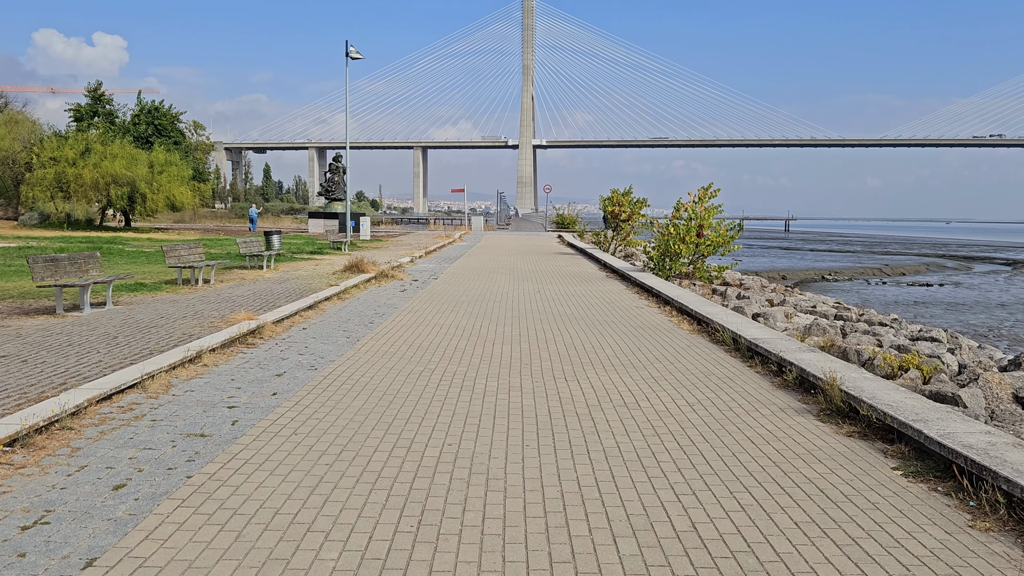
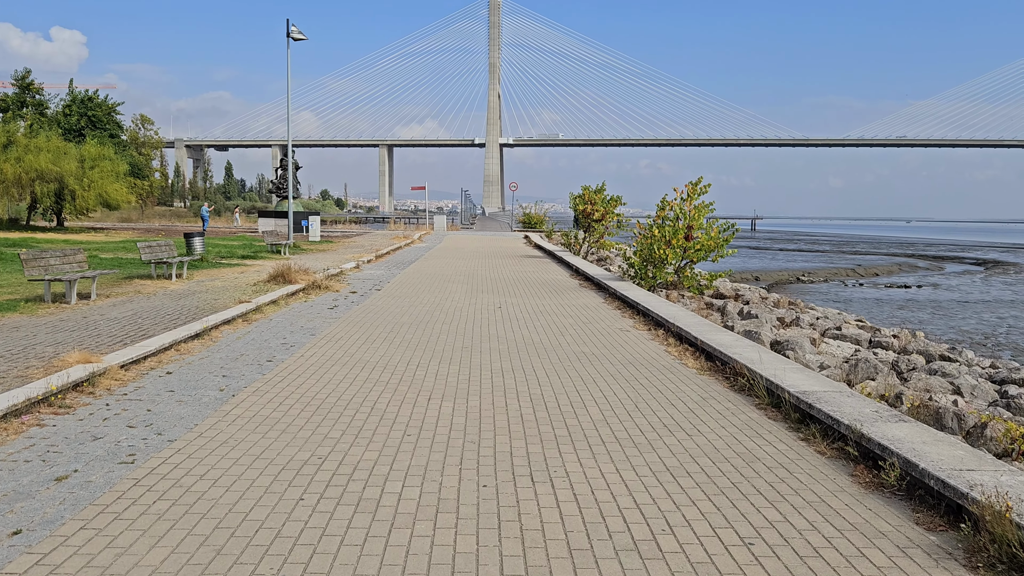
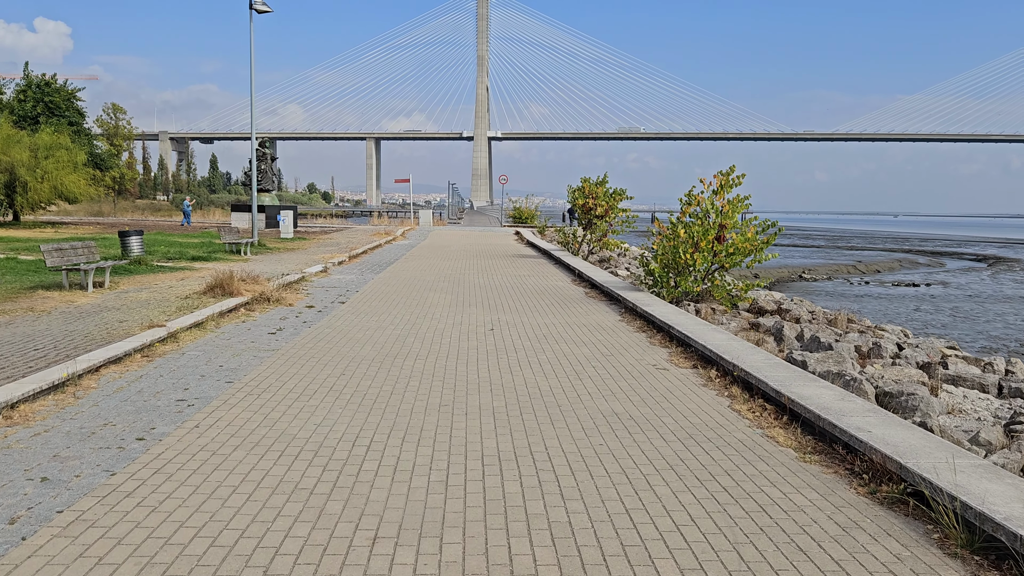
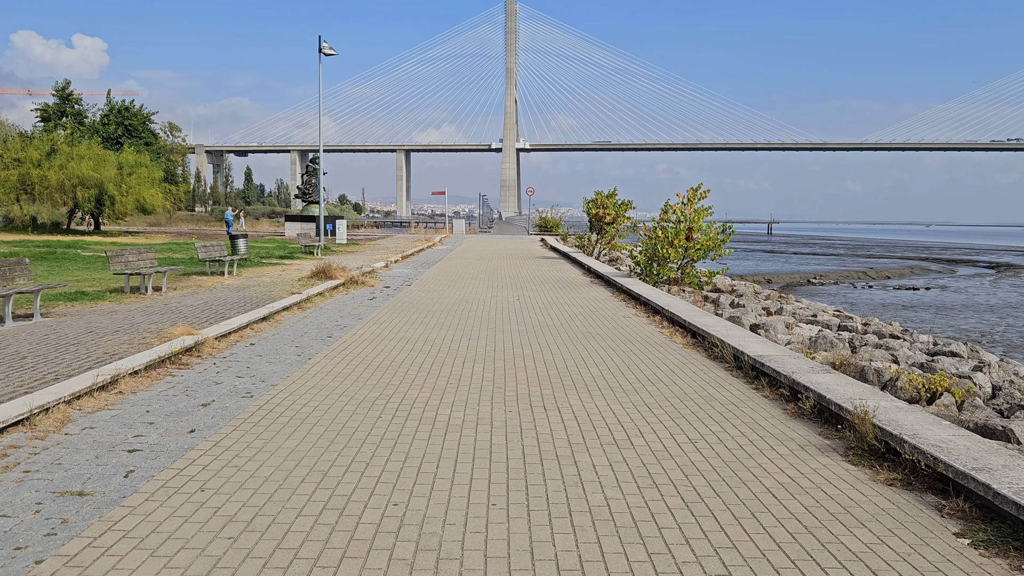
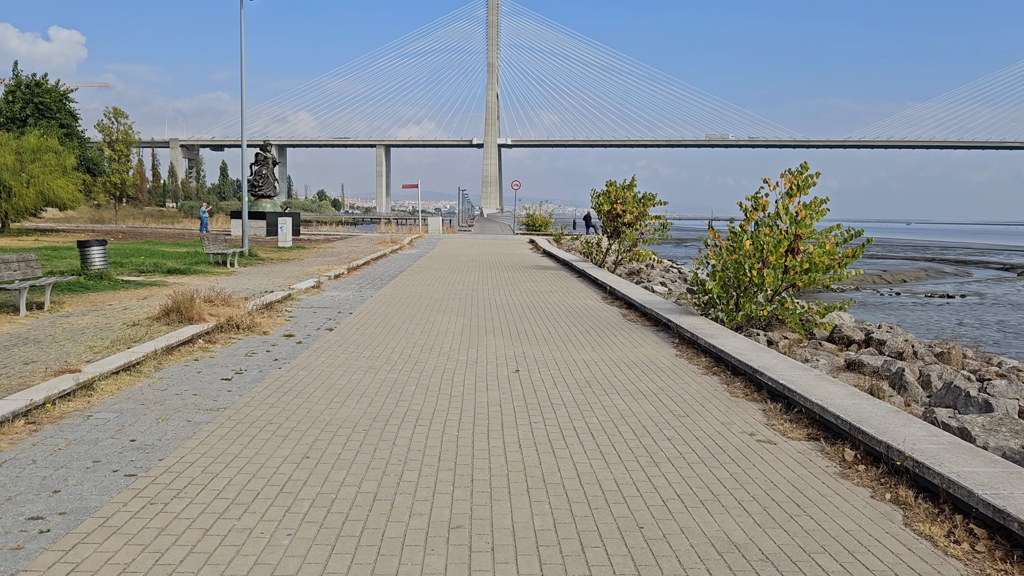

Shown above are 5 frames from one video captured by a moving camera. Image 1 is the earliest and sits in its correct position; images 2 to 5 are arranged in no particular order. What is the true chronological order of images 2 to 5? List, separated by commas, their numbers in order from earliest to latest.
4, 2, 3, 5
